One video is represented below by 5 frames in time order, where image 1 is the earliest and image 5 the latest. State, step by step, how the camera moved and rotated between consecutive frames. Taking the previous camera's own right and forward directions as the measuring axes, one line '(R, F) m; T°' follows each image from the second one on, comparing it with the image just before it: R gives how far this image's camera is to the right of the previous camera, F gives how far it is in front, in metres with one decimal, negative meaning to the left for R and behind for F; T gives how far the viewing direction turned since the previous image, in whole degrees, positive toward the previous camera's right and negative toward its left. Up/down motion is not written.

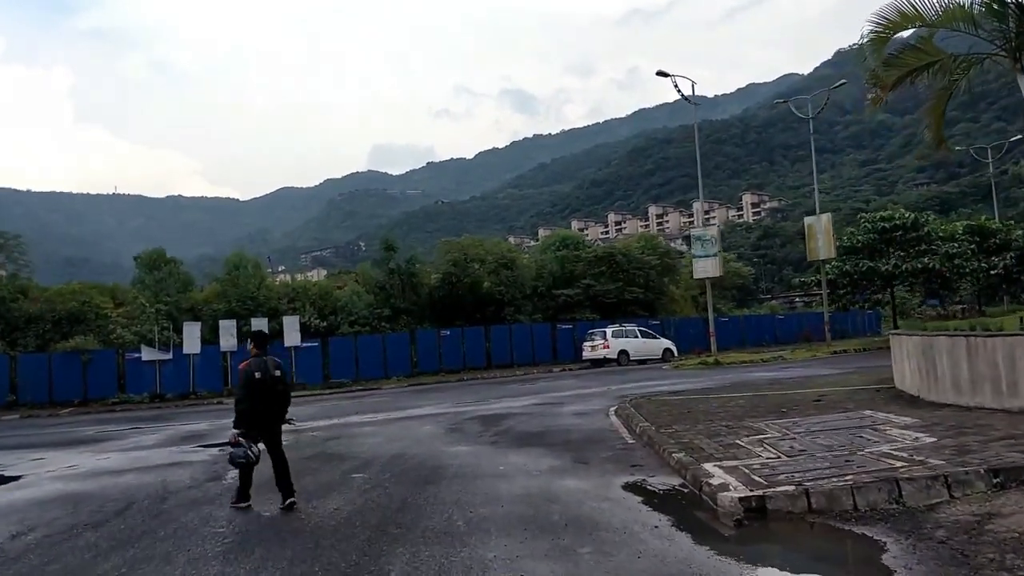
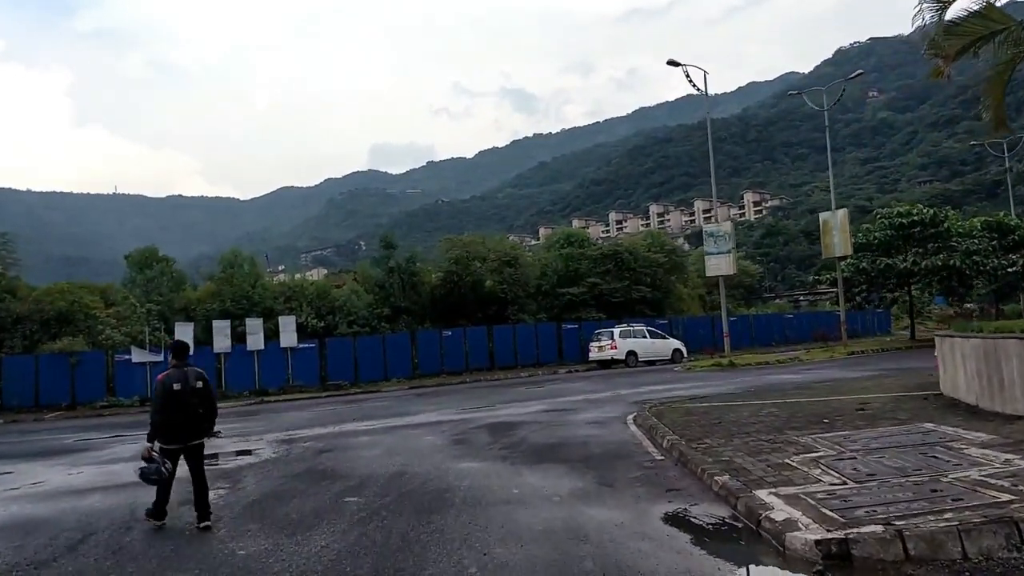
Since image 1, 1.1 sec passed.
(-0.2, +1.3) m; 0°
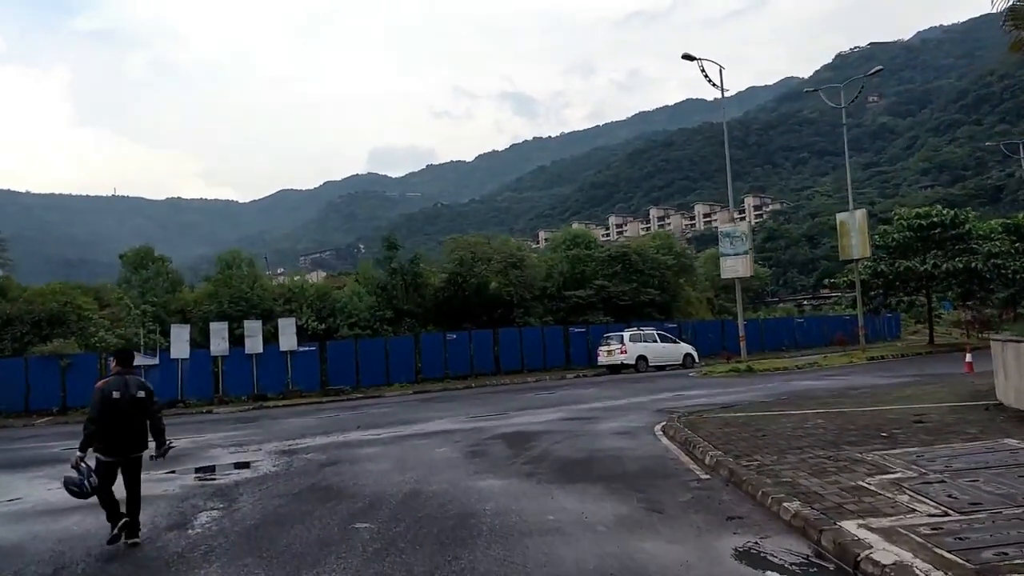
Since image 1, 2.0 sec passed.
(-0.3, +1.1) m; 0°
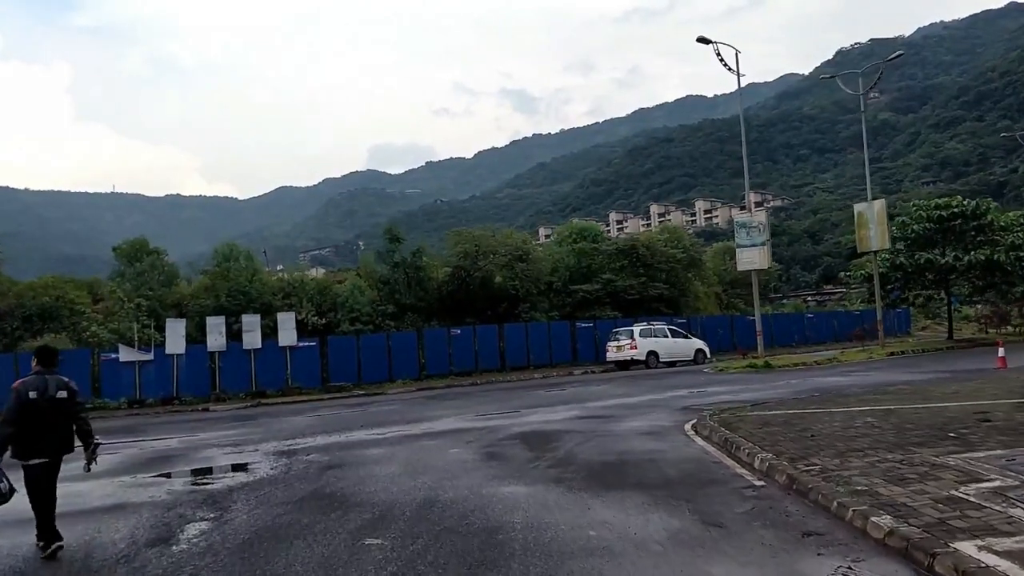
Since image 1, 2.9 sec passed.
(-0.3, +1.1) m; 0°
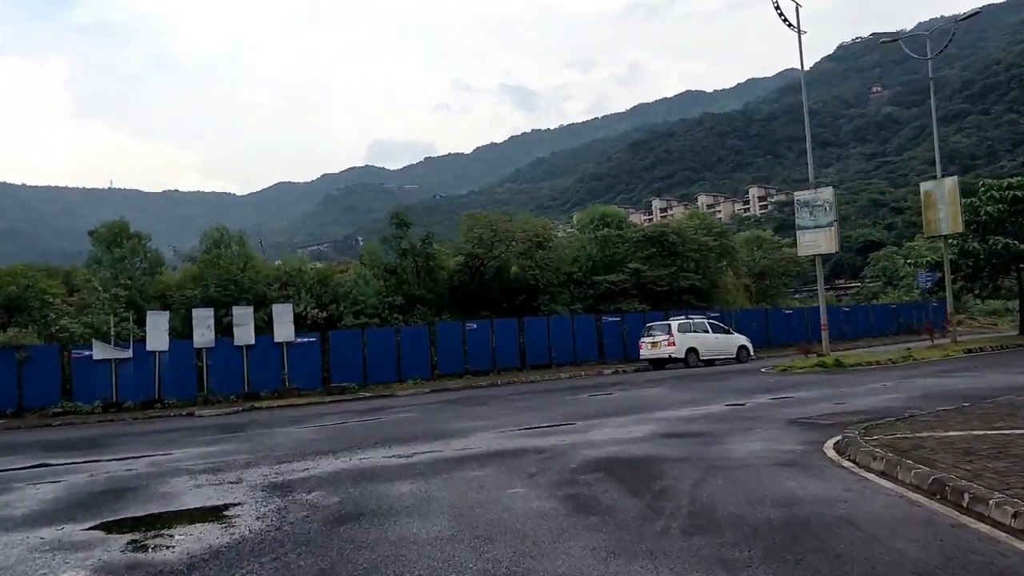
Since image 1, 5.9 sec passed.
(-0.9, +3.6) m; 0°
